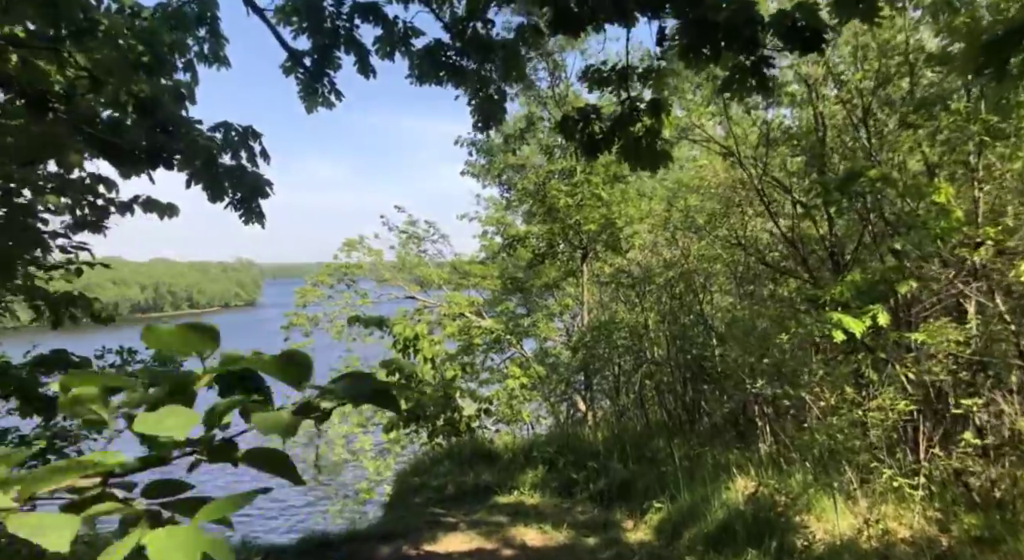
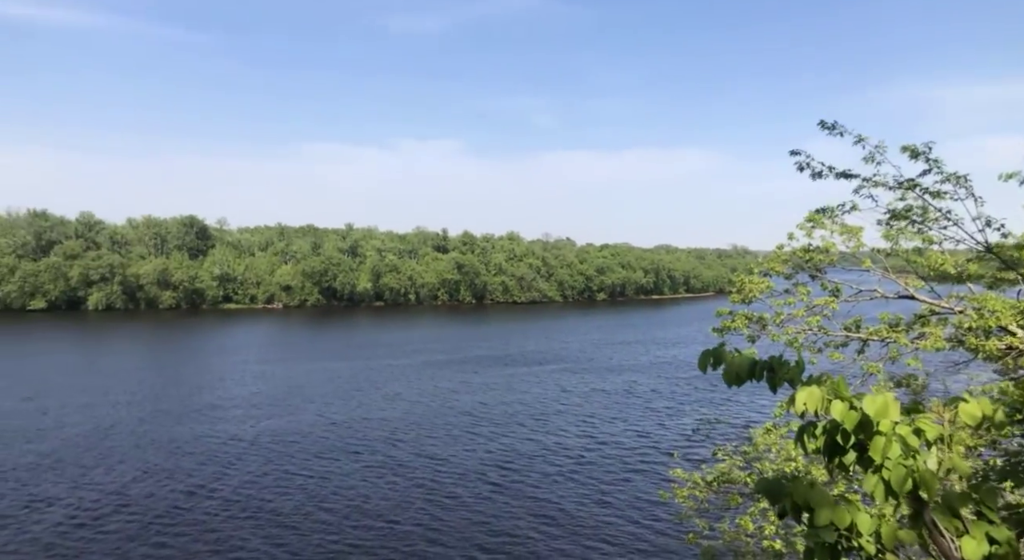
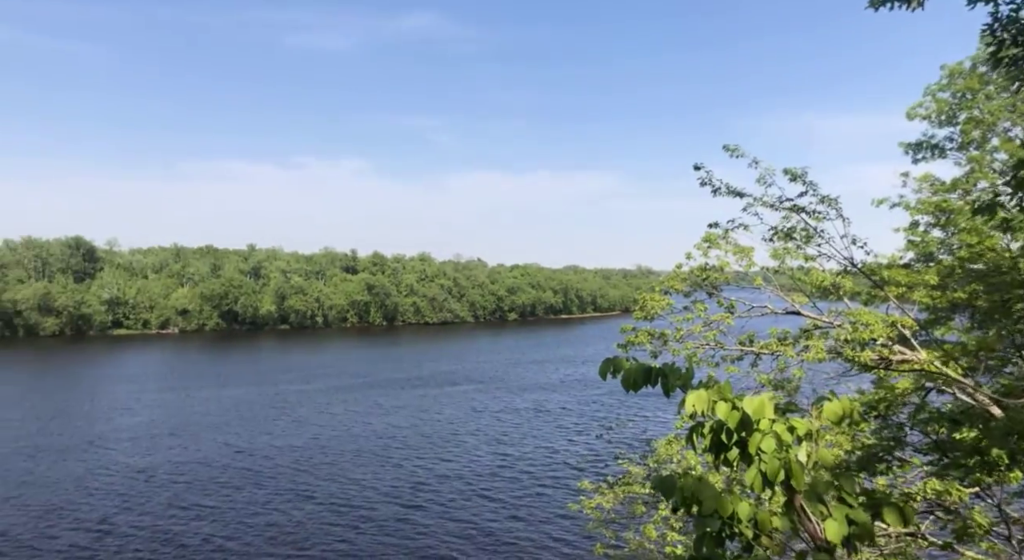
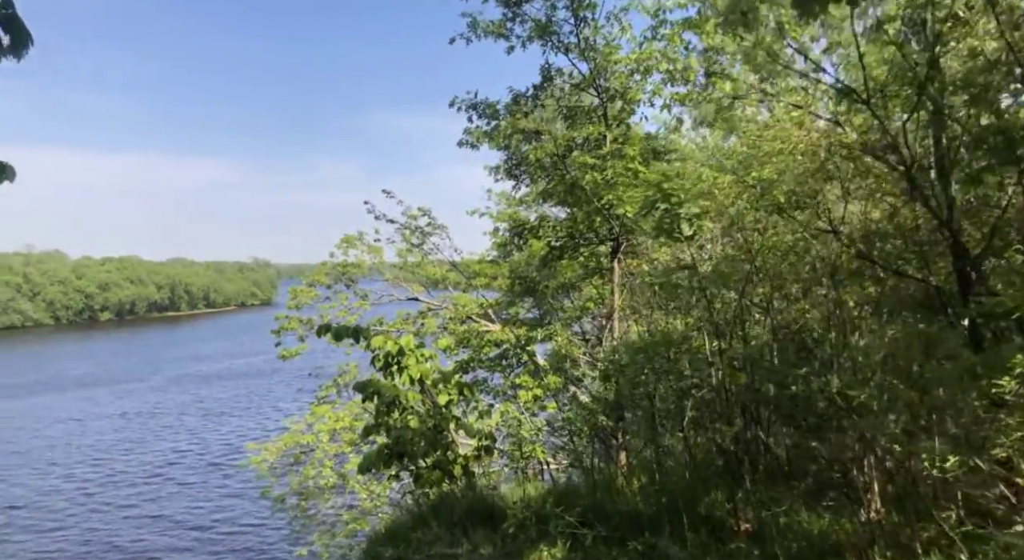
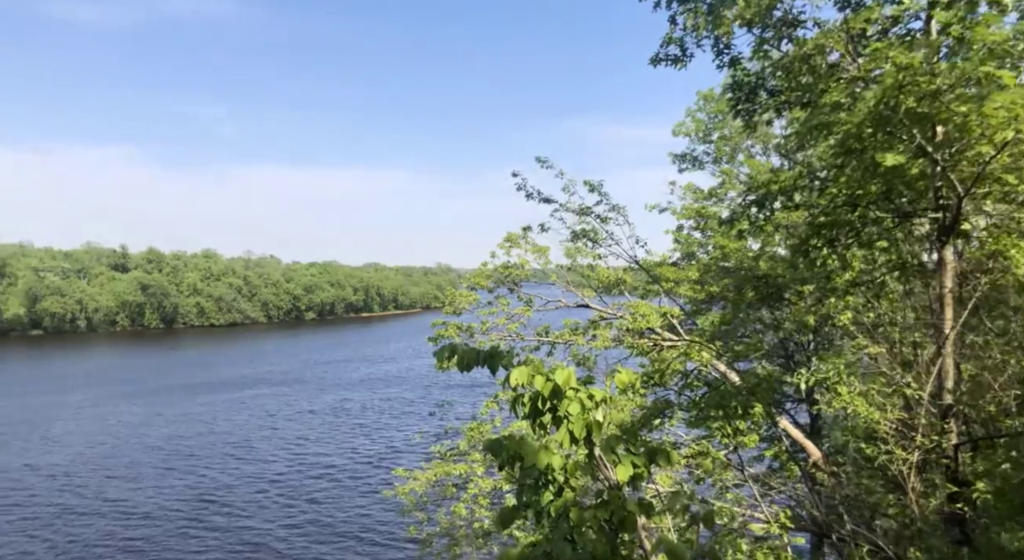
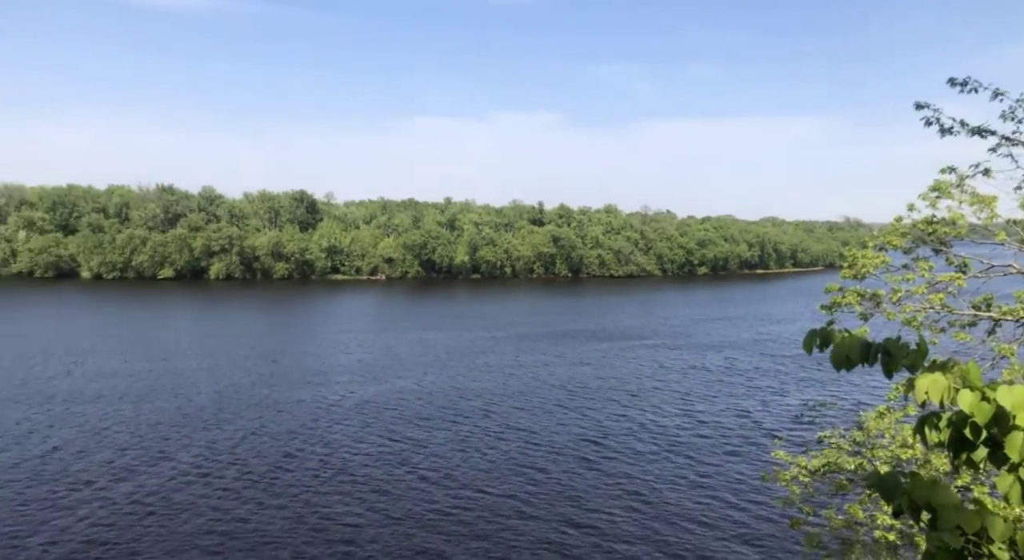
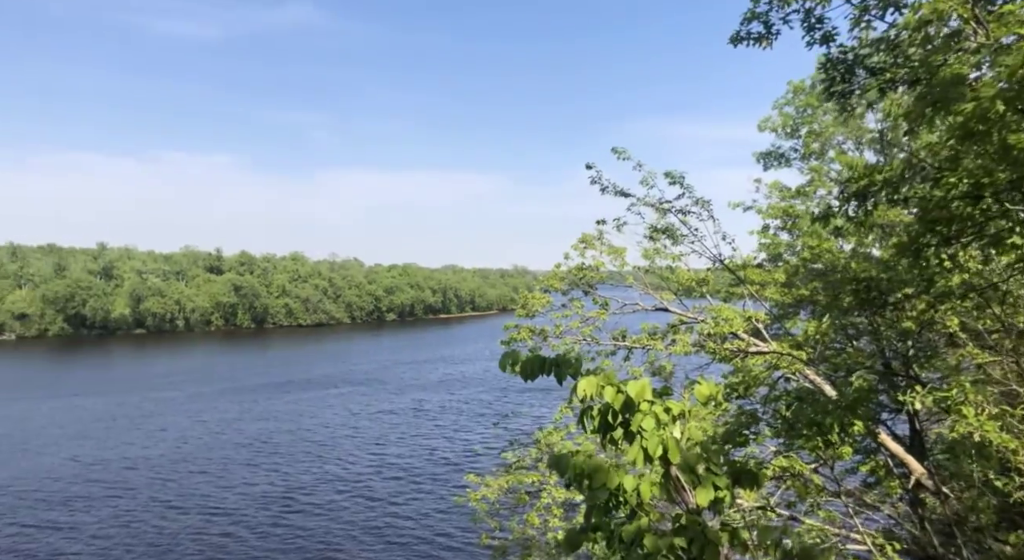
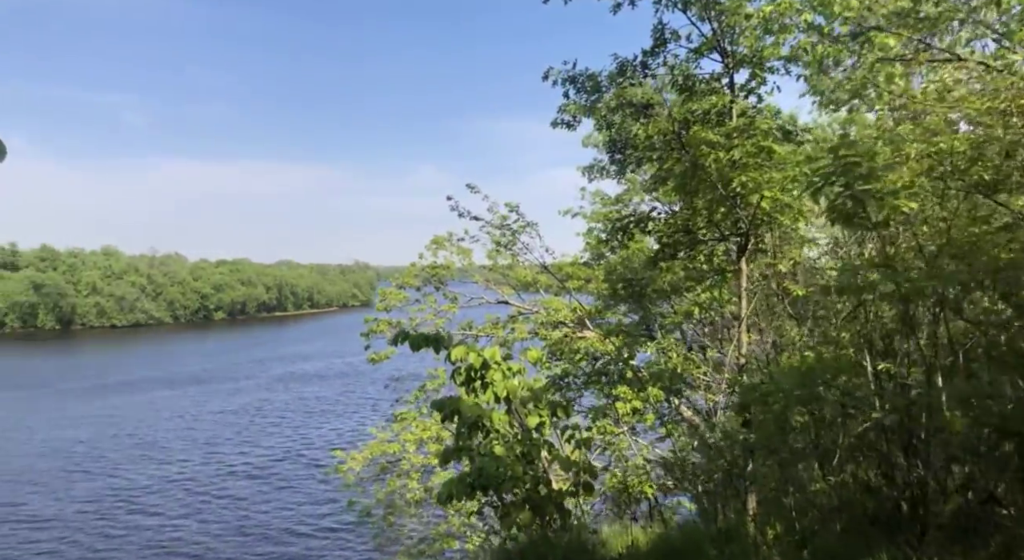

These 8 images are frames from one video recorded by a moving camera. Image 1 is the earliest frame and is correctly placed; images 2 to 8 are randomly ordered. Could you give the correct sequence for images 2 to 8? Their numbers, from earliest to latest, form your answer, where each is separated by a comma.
4, 8, 5, 7, 3, 2, 6
